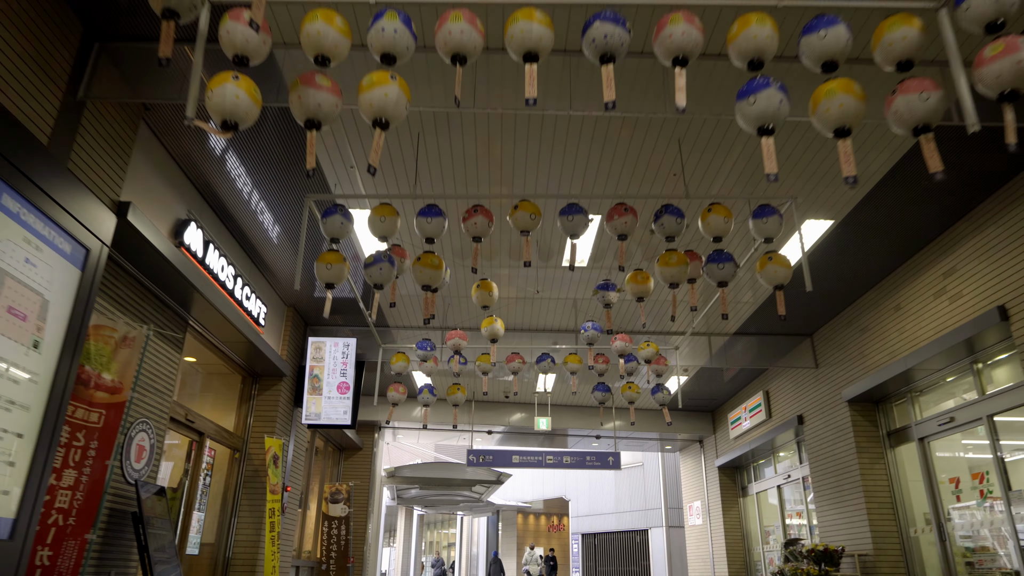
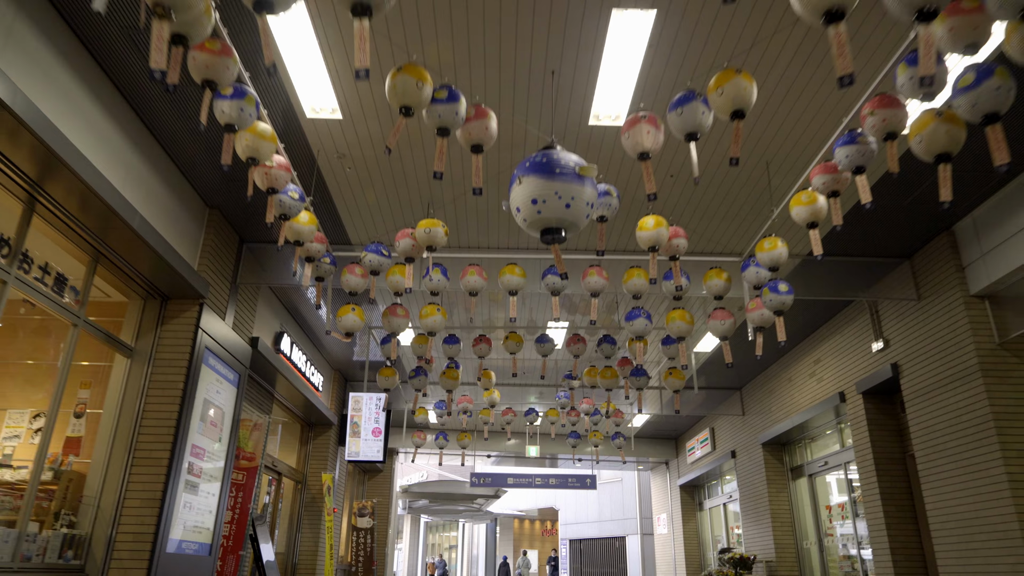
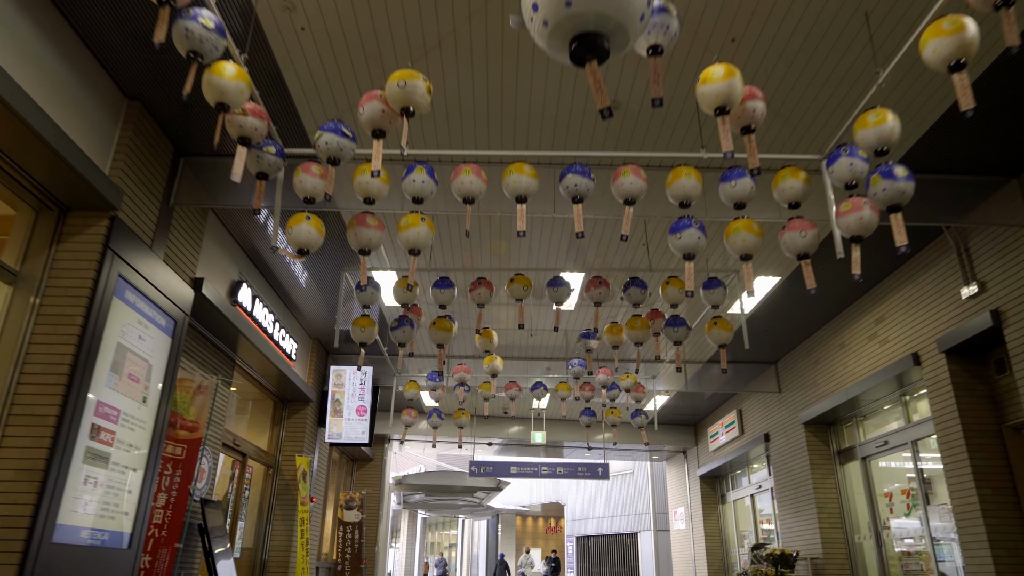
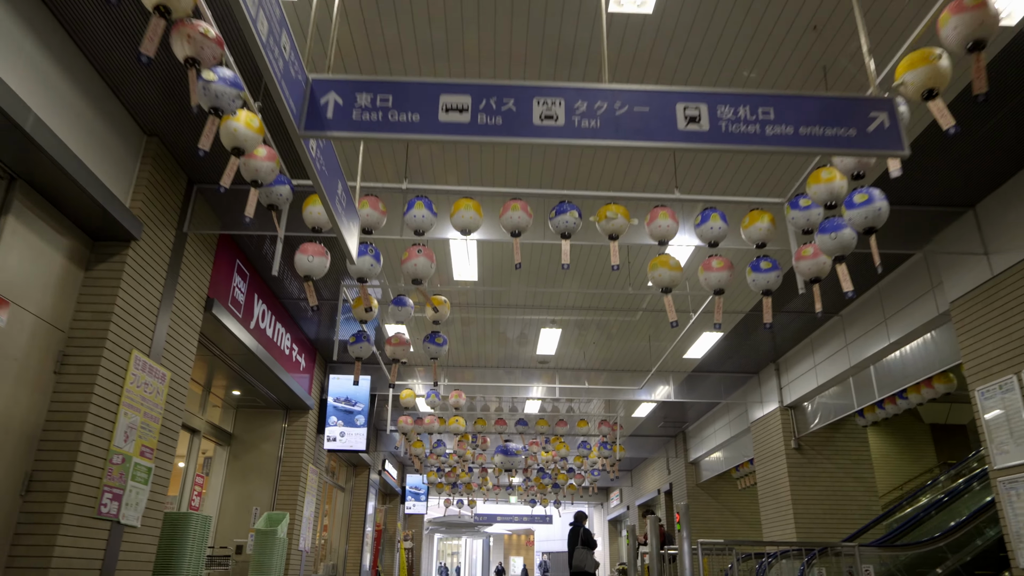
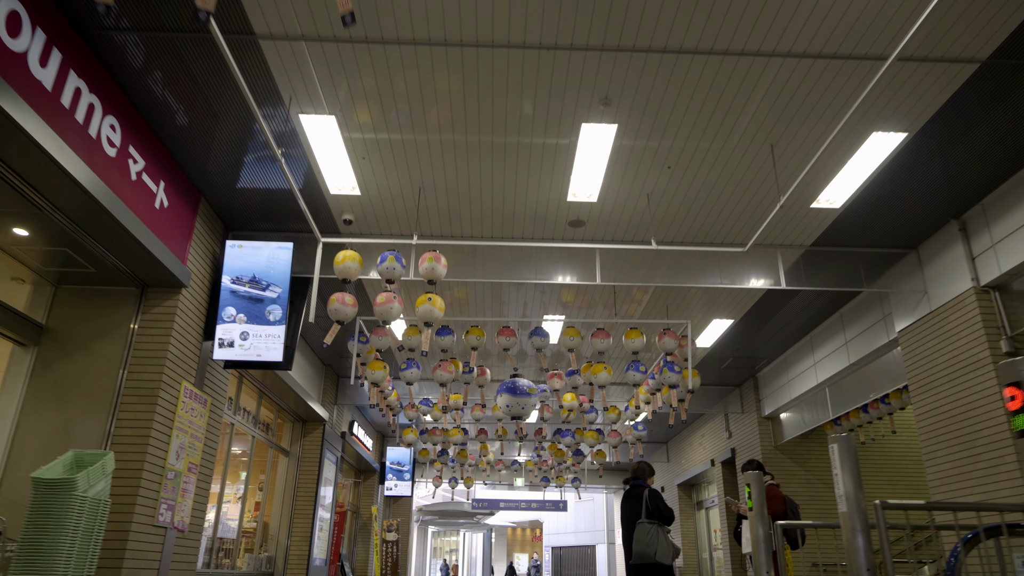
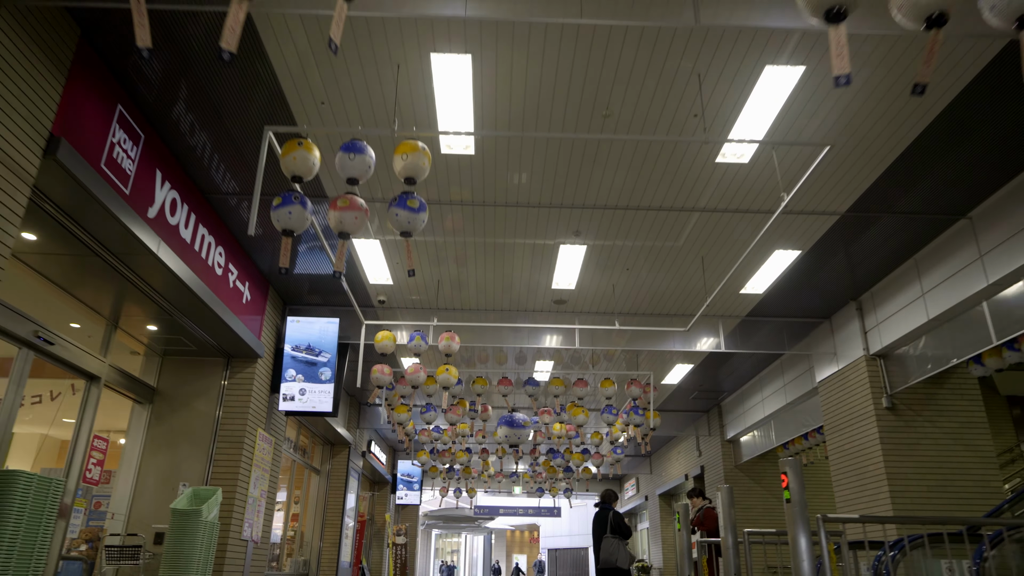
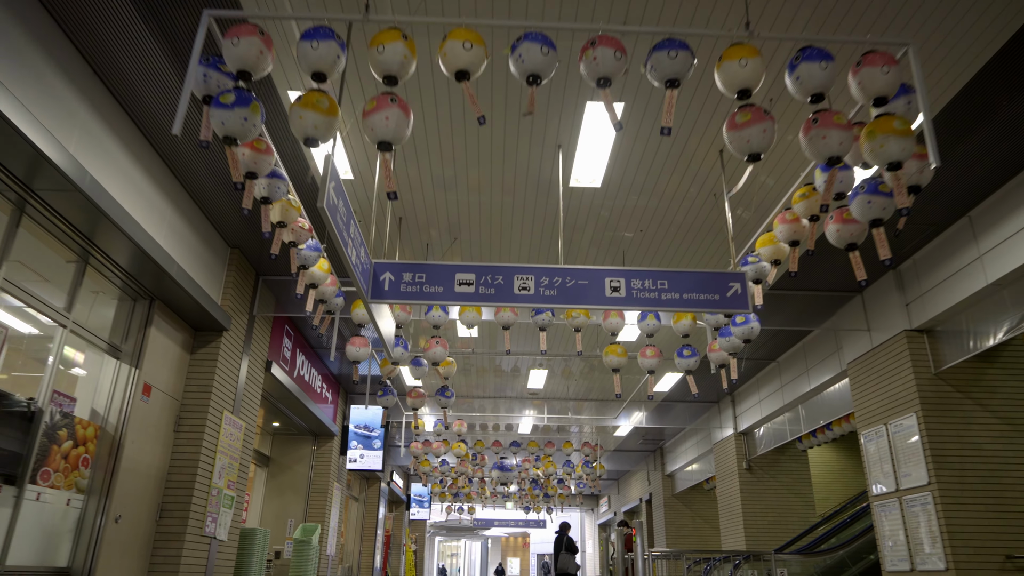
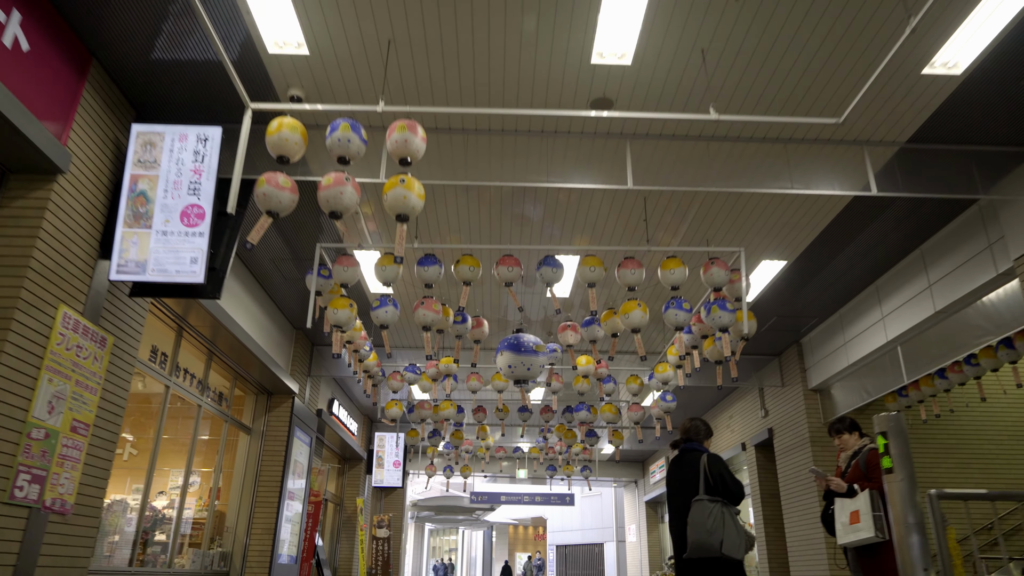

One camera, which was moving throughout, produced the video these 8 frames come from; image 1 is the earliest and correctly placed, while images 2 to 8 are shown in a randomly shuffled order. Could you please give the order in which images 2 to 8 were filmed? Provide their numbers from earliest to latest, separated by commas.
3, 2, 8, 5, 6, 4, 7
